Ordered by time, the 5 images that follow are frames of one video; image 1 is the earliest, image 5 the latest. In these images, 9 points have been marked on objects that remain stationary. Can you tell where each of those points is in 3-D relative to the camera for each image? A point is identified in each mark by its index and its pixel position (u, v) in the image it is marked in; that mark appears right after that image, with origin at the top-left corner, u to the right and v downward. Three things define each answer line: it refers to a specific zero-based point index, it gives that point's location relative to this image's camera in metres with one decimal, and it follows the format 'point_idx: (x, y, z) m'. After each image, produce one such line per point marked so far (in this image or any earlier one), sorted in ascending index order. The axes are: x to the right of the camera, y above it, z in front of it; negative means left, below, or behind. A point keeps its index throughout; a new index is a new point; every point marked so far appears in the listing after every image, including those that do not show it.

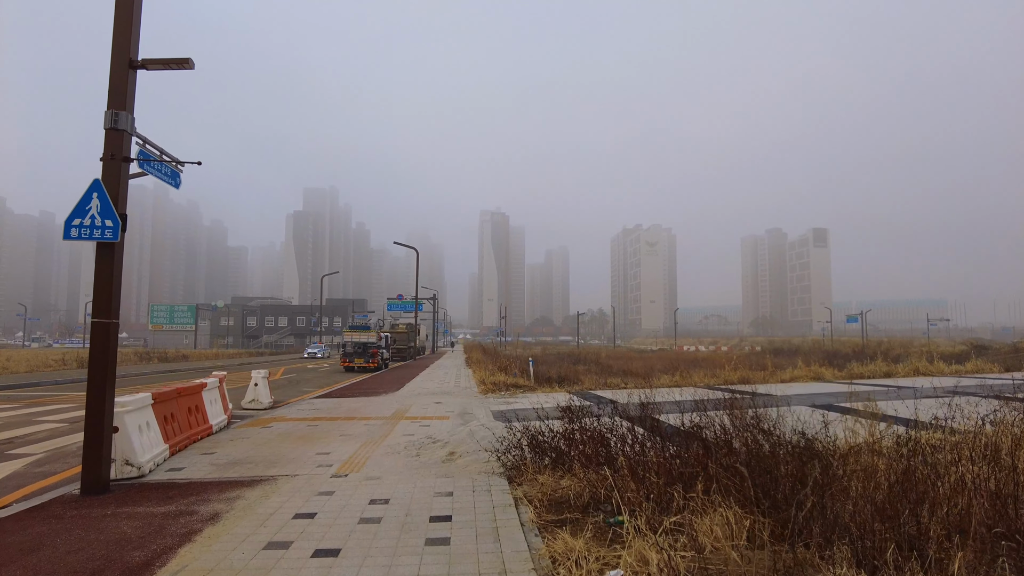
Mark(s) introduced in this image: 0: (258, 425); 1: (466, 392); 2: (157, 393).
0: (-4.3, -2.3, +10.7) m
1: (-1.2, -2.7, +16.6) m
2: (-4.4, -1.3, +8.0) m
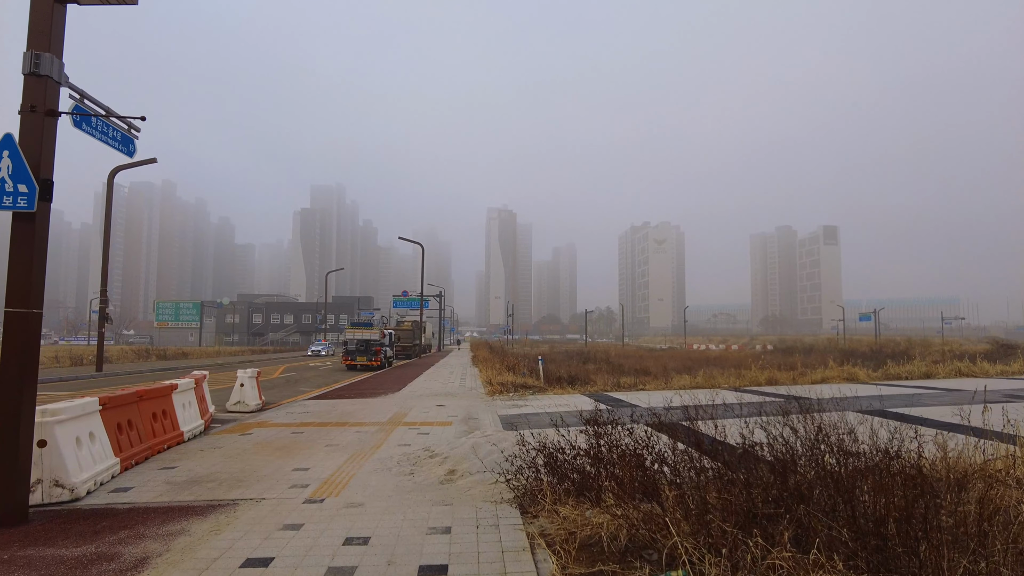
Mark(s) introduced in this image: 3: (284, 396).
0: (-4.1, -2.1, +9.6) m
1: (-1.0, -2.5, +15.4) m
2: (-4.2, -1.2, +6.8) m
3: (-5.8, -2.8, +16.3) m
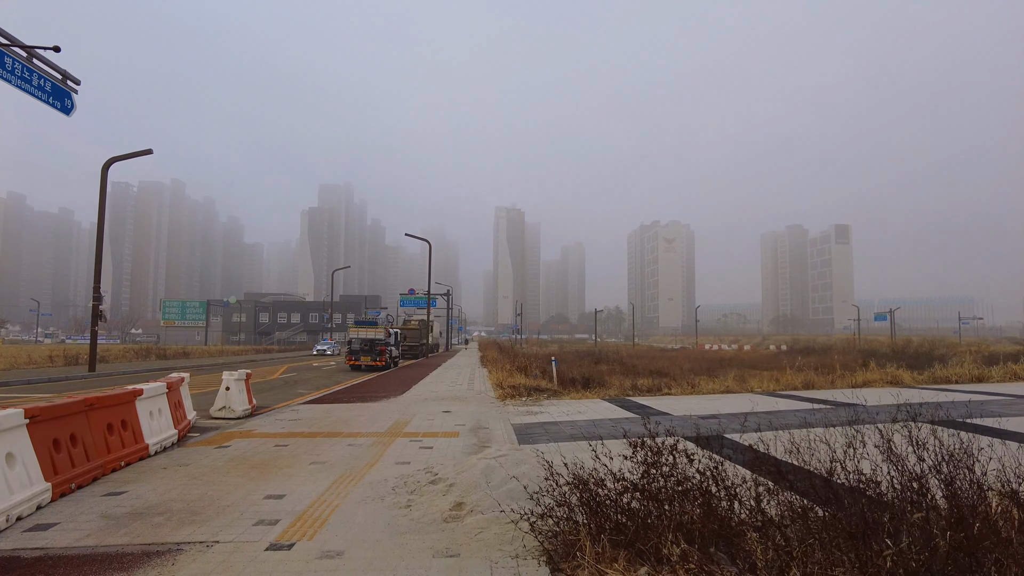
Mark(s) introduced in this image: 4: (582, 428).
0: (-3.9, -2.0, +8.4) m
1: (-0.7, -2.4, +14.2) m
2: (-4.1, -1.0, +5.6) m
3: (-5.5, -2.7, +15.2) m
4: (+1.0, -1.9, +8.9) m
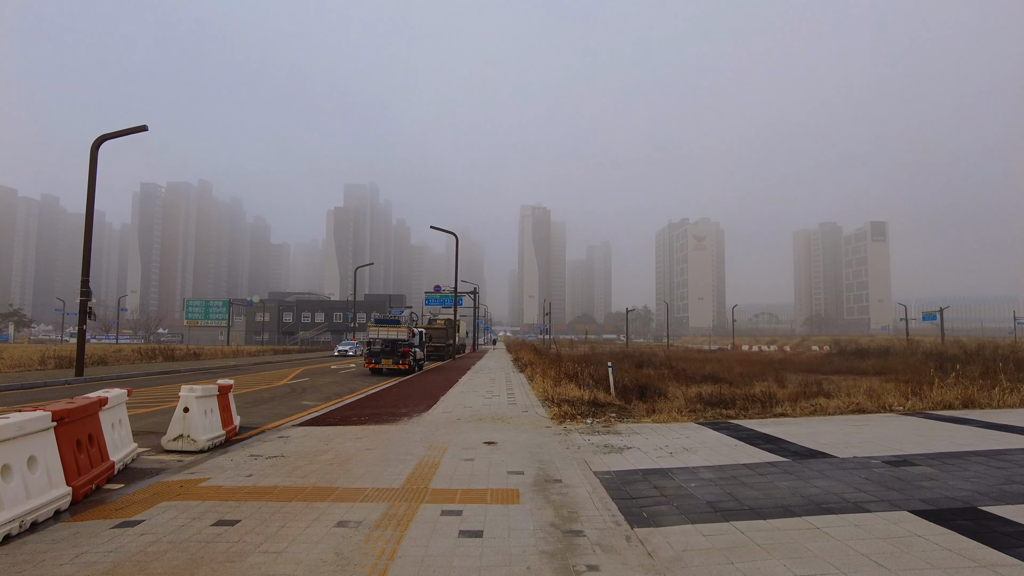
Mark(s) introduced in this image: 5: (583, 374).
0: (-3.1, -1.8, +5.2) m
1: (+0.3, -2.2, +10.8) m
2: (-3.4, -0.8, +2.4) m
3: (-4.5, -2.4, +12.0) m
4: (+1.8, -1.7, +5.5) m
5: (+2.1, -2.6, +19.5) m
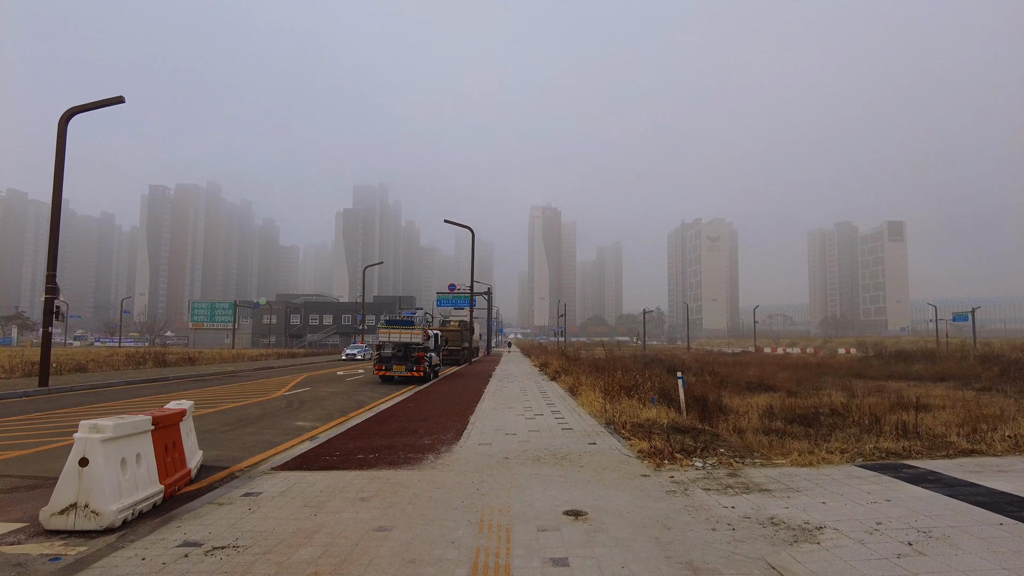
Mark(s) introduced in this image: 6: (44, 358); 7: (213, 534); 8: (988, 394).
0: (-2.3, -1.6, +2.0) m
1: (+1.1, -2.0, +7.6) m
2: (-2.7, -0.6, -0.7) m
3: (-3.6, -2.3, +8.9) m
4: (+2.5, -1.5, +2.3) m
5: (+3.1, -2.5, +16.3) m
6: (-13.4, -2.0, +18.4) m
7: (-2.2, -1.8, +4.9) m
8: (+14.9, -3.0, +19.9) m
